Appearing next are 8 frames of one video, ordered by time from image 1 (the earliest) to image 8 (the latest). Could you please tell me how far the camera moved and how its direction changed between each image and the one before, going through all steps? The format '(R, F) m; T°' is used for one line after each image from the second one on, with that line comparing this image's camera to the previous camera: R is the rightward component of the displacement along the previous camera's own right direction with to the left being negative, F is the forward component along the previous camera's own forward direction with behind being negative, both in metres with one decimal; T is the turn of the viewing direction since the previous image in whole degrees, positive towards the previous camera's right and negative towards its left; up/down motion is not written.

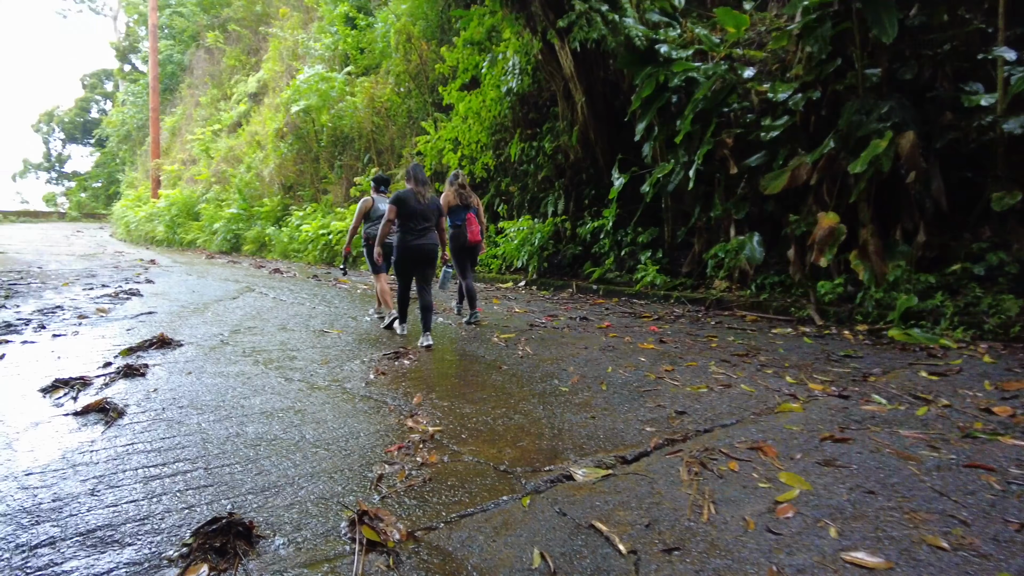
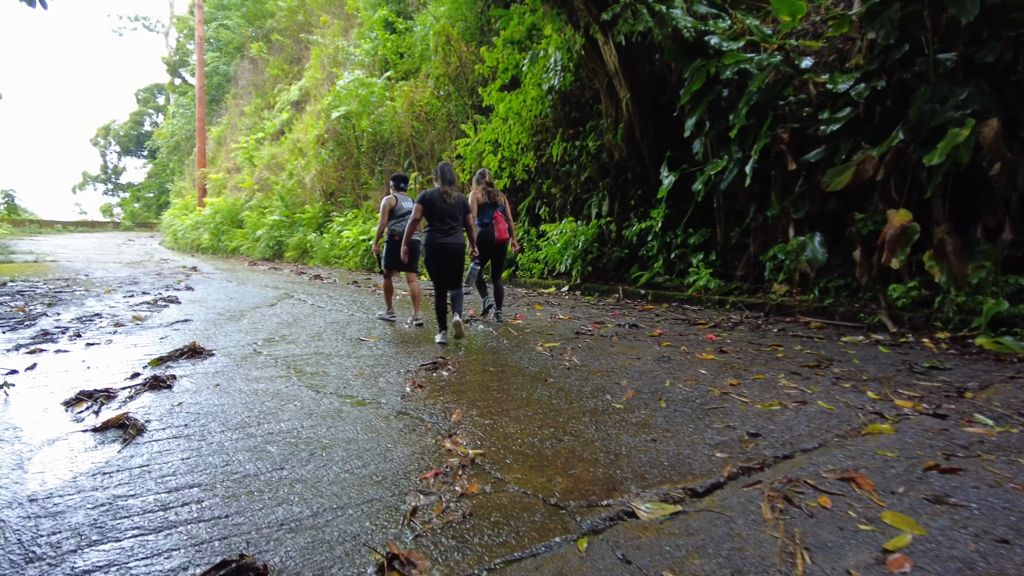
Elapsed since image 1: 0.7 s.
(0.0, +0.3) m; -4°
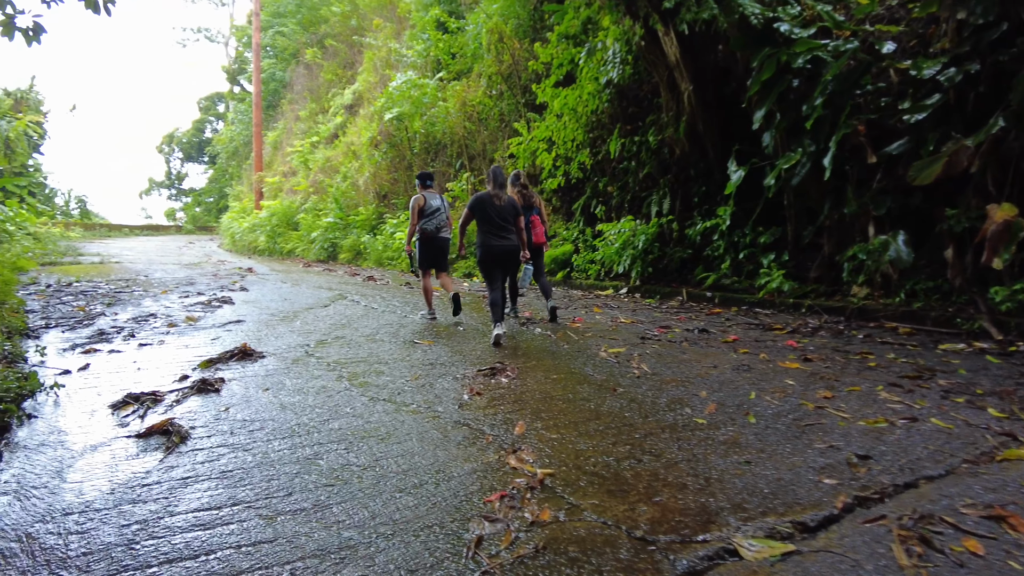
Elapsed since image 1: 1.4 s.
(-0.1, +0.3) m; -4°
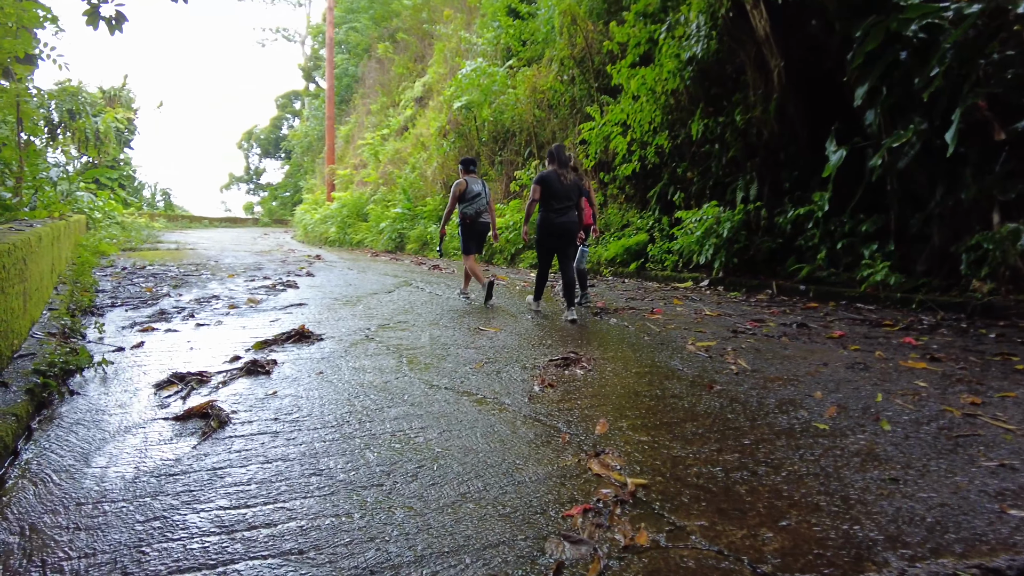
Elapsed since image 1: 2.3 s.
(-0.1, +0.4) m; -6°
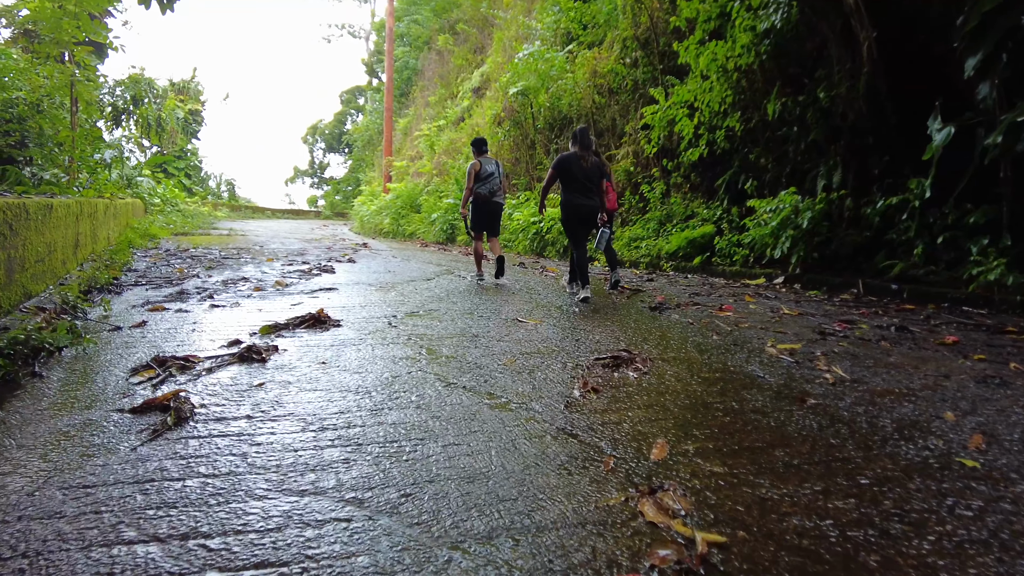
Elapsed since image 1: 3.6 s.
(+0.1, +0.6) m; -5°
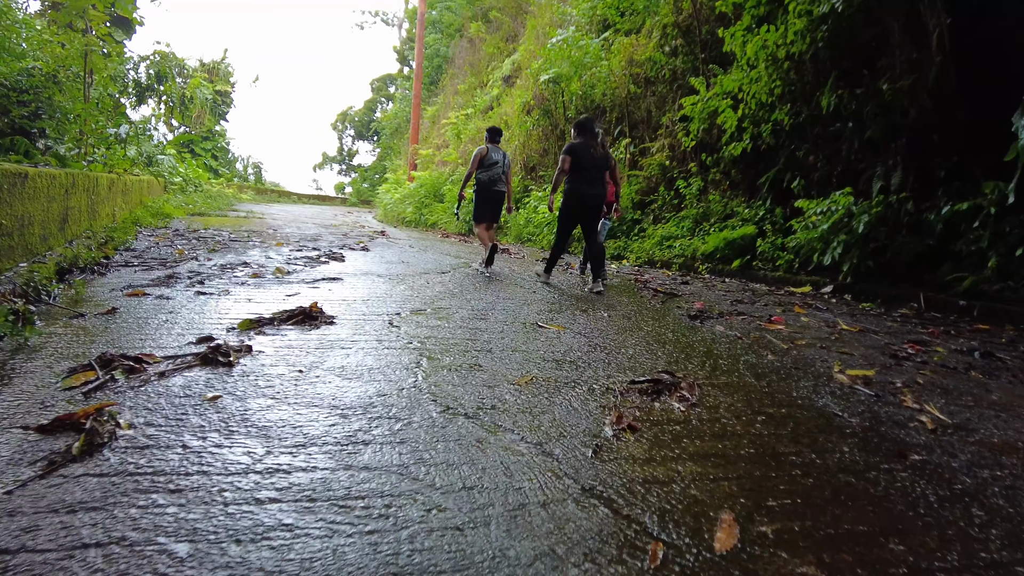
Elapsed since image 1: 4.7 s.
(0.0, +0.5) m; -2°
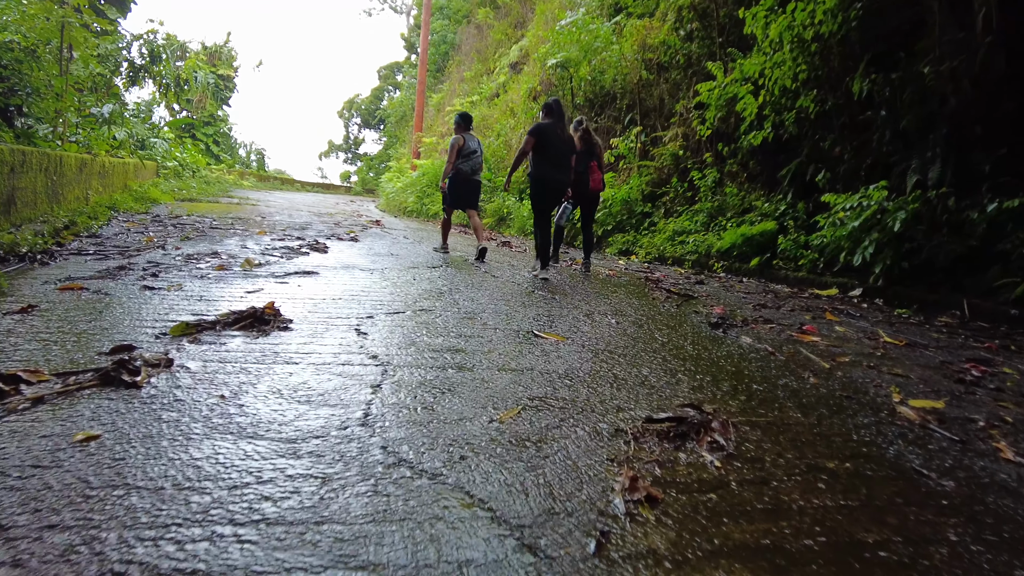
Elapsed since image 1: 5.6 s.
(+0.1, +0.6) m; 0°
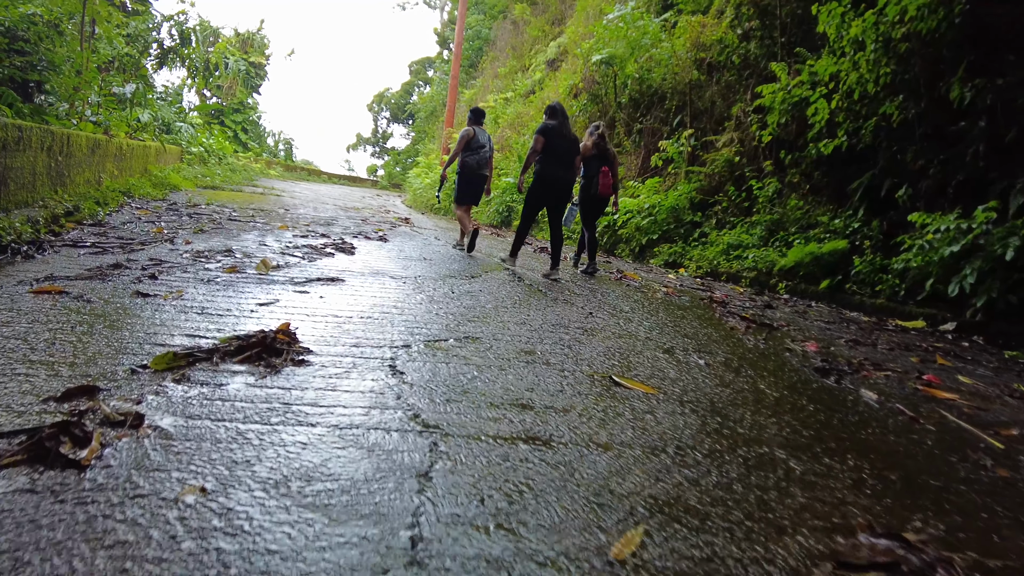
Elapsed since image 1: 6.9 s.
(-0.2, +0.6) m; -2°
